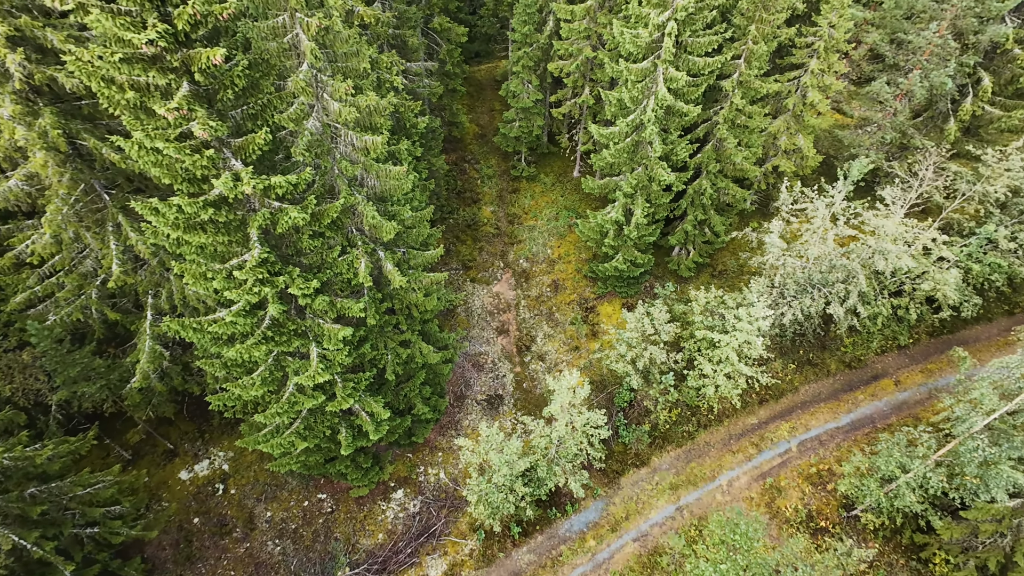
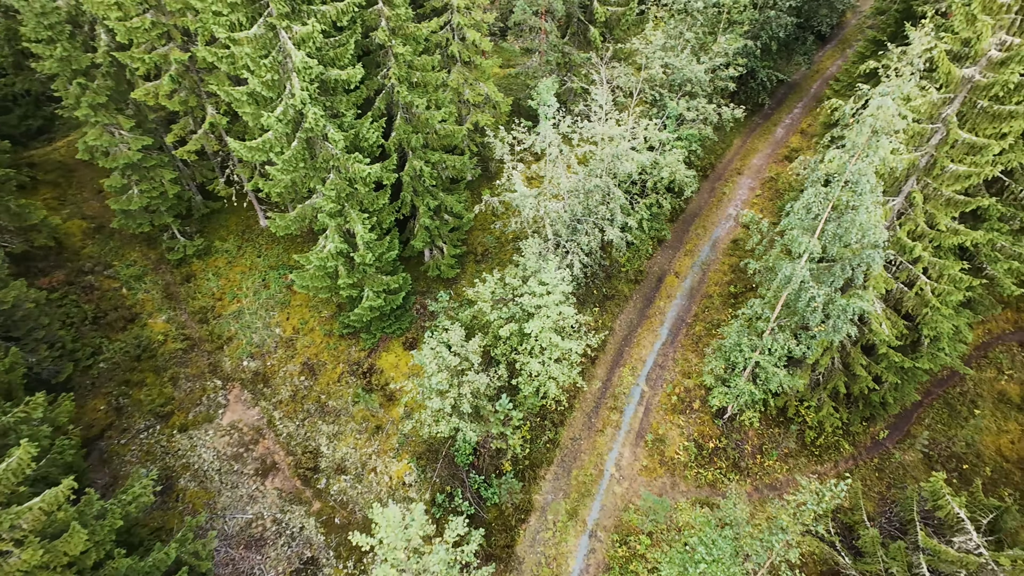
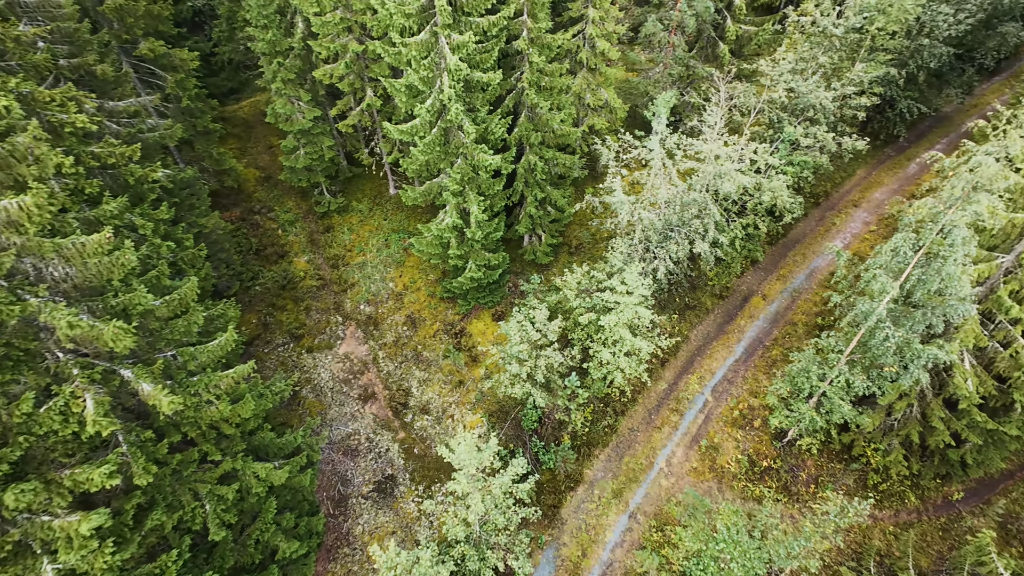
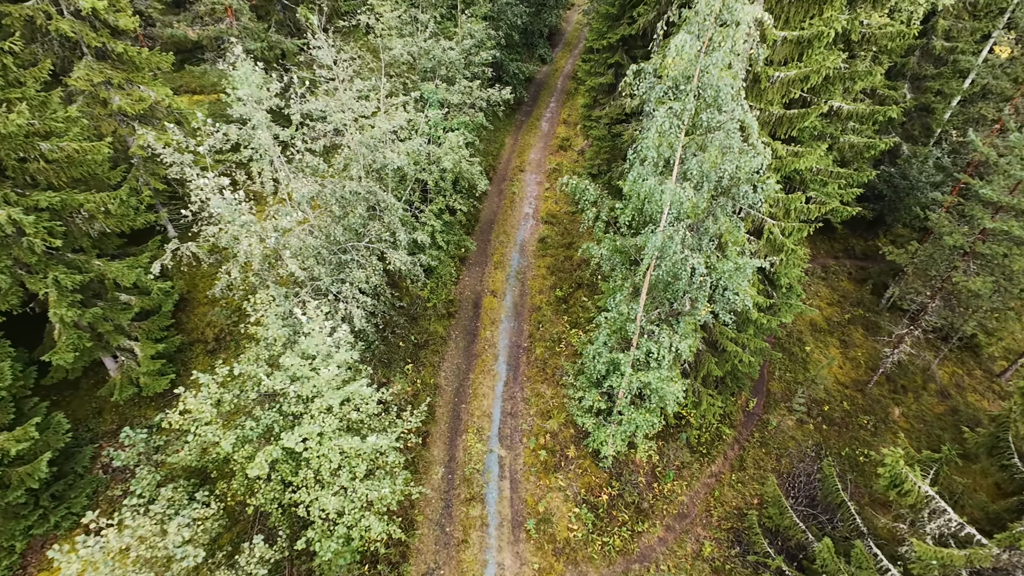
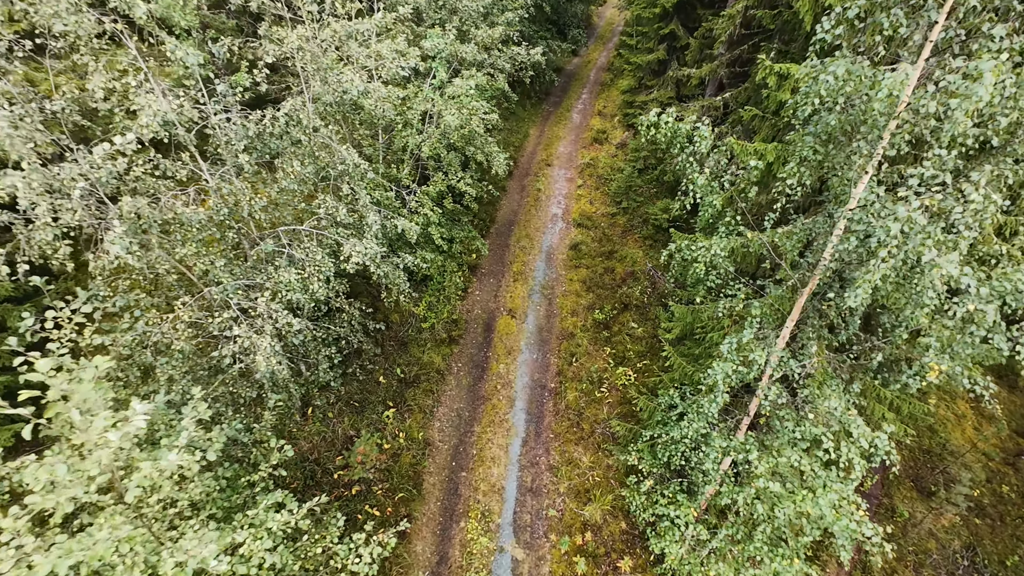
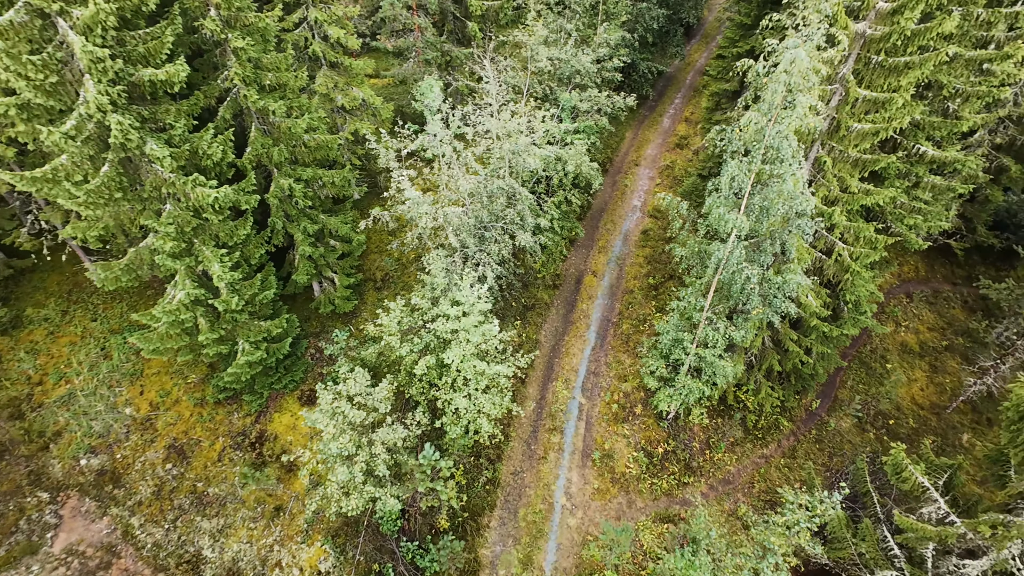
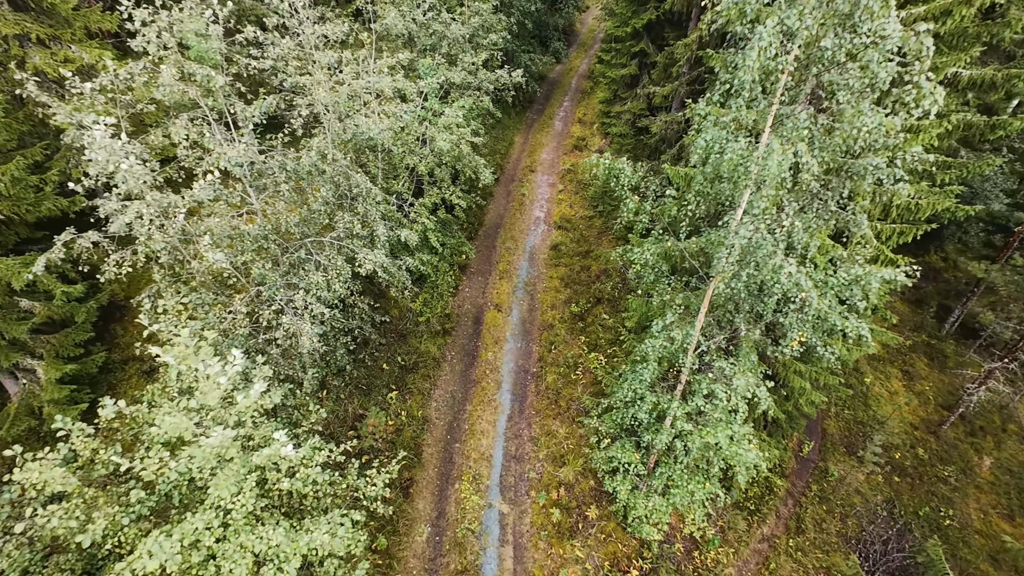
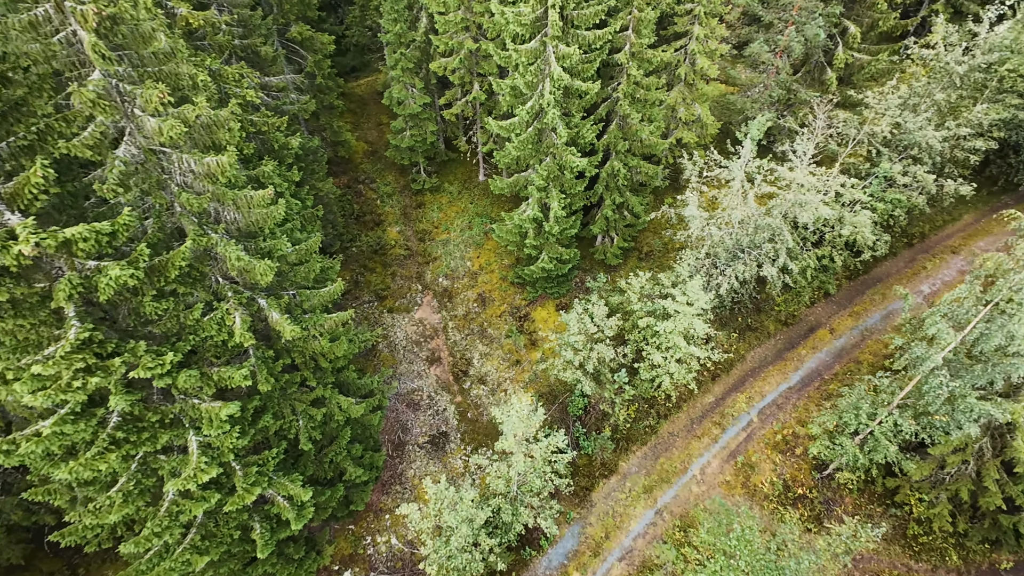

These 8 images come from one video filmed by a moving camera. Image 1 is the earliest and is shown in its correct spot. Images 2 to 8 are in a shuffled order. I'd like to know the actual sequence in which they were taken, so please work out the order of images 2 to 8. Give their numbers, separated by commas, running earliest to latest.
8, 3, 2, 6, 4, 7, 5
